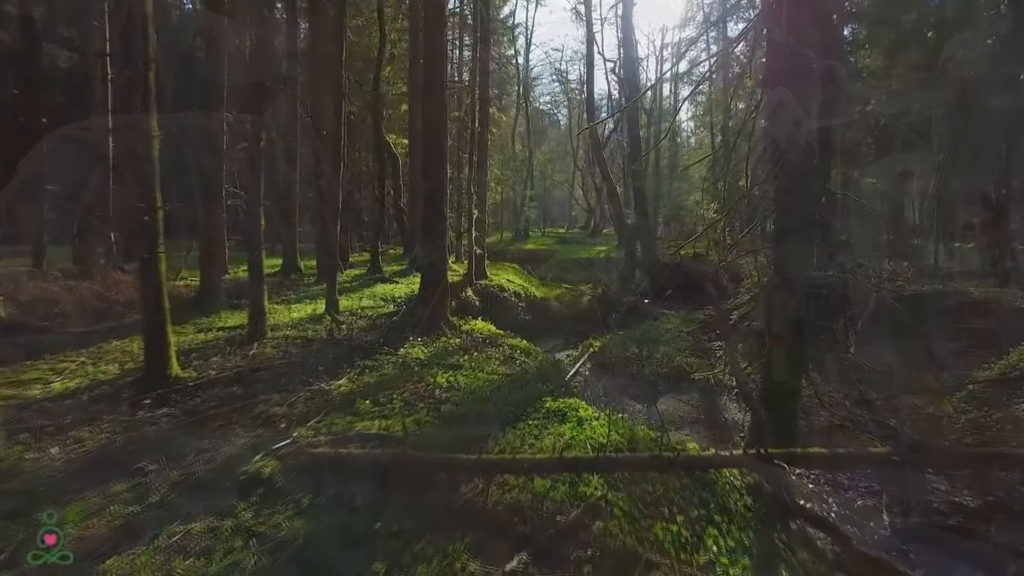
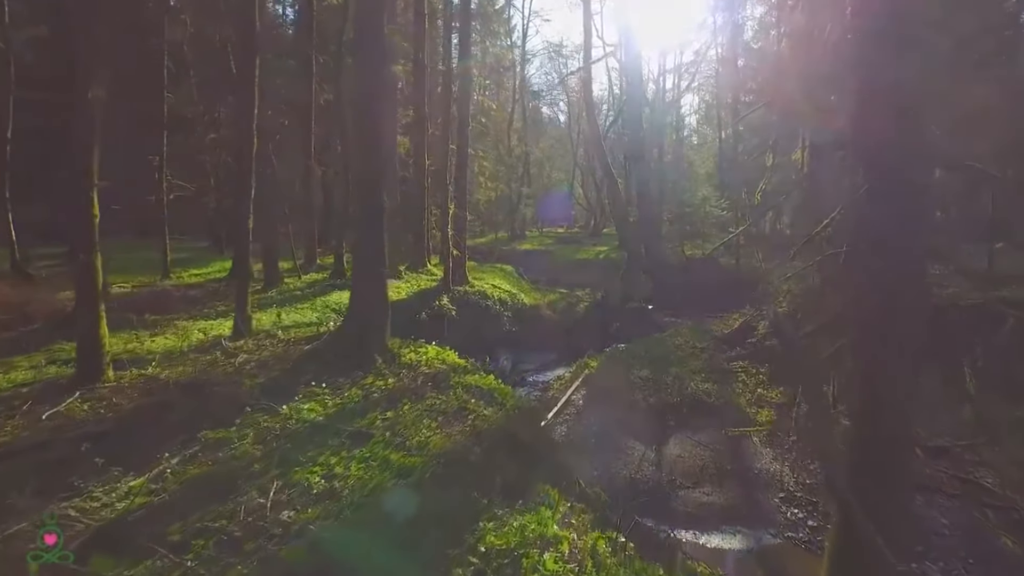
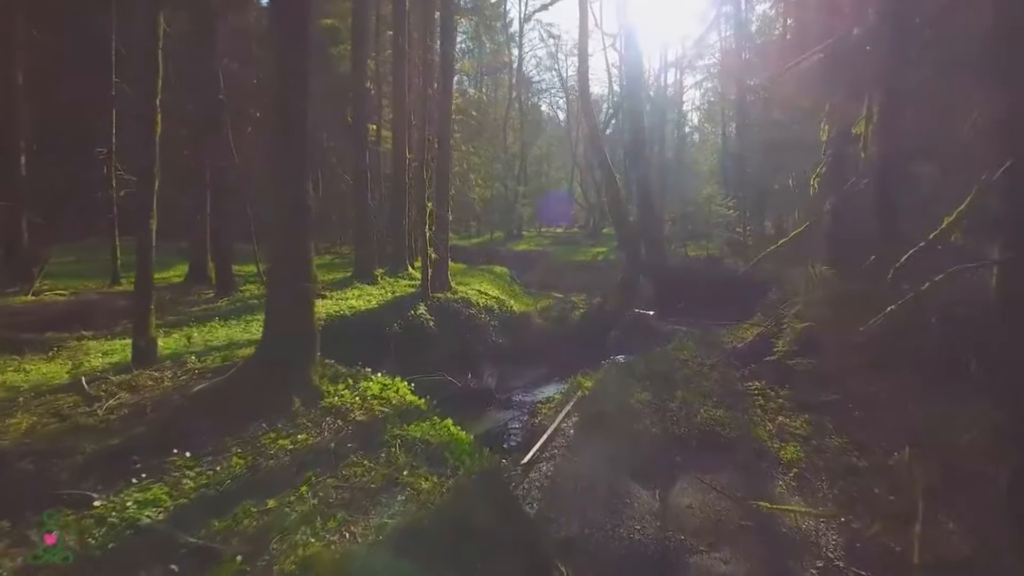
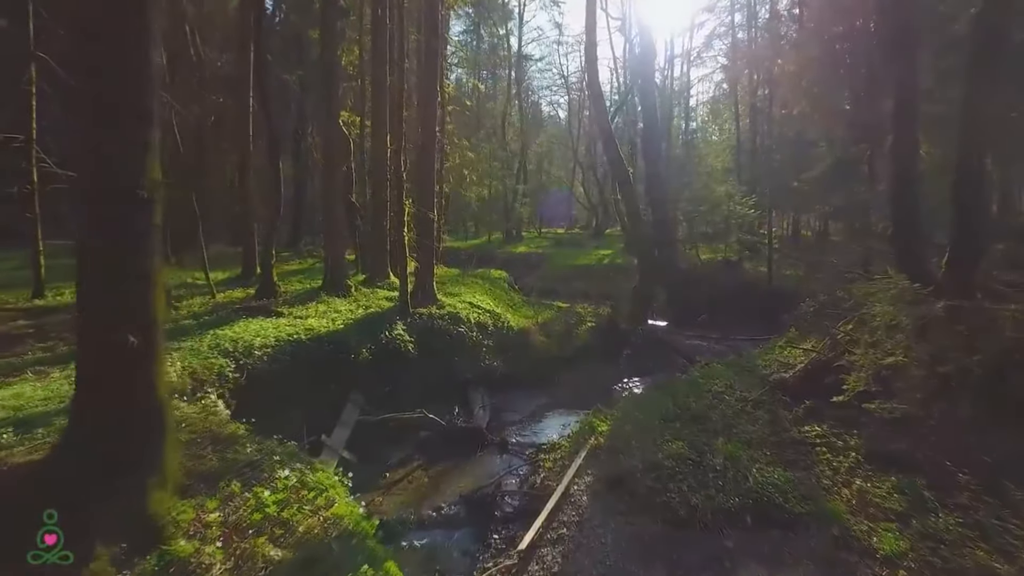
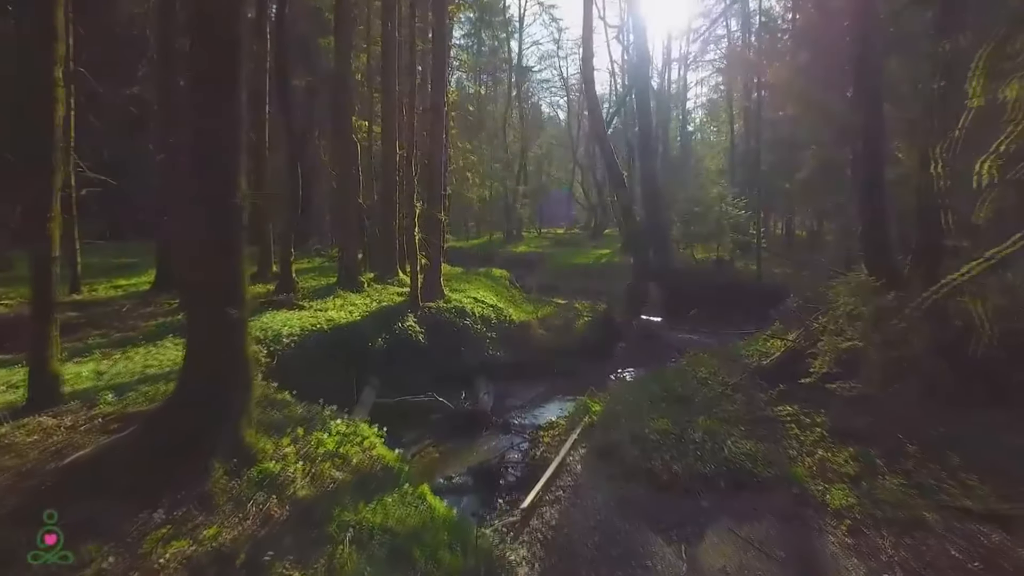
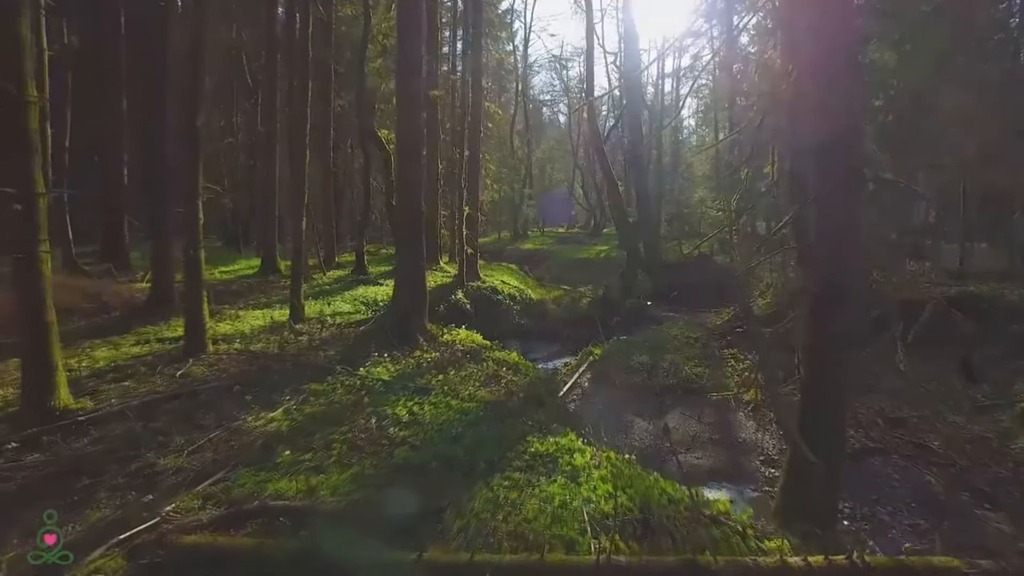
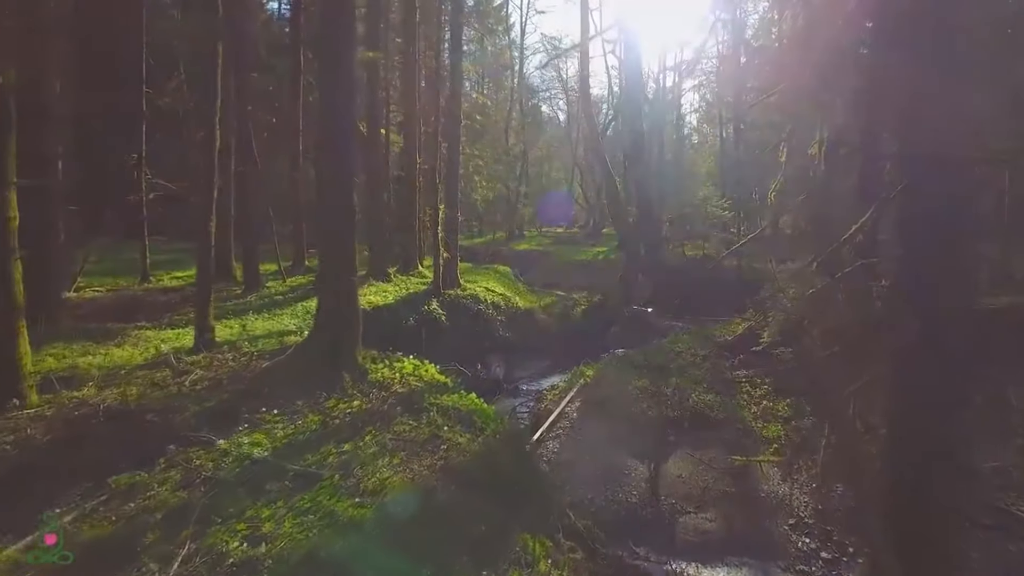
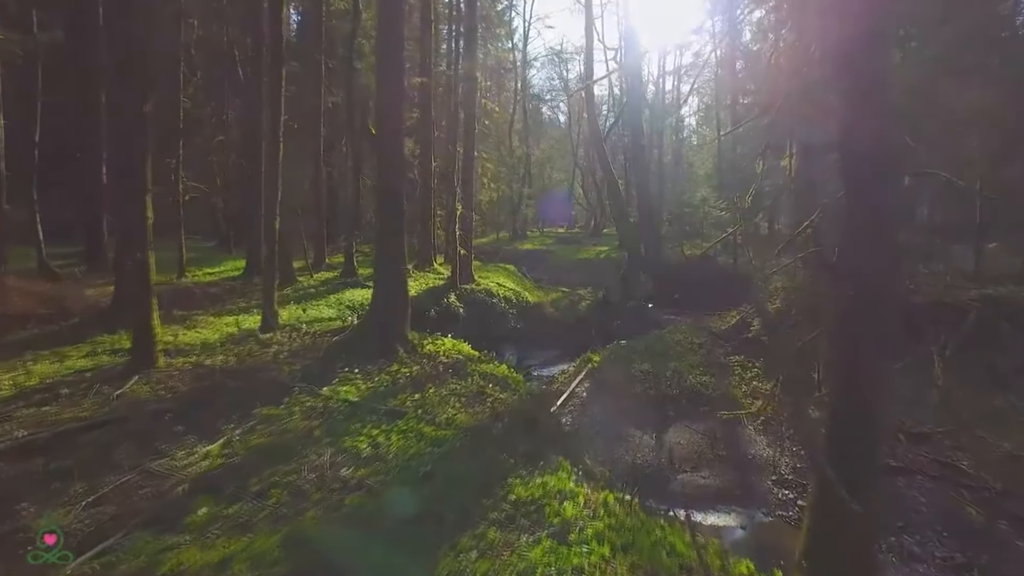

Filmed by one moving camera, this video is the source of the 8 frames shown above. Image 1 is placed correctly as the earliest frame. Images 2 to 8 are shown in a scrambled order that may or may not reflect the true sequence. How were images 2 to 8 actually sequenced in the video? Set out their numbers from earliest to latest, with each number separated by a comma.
6, 8, 2, 7, 3, 5, 4
